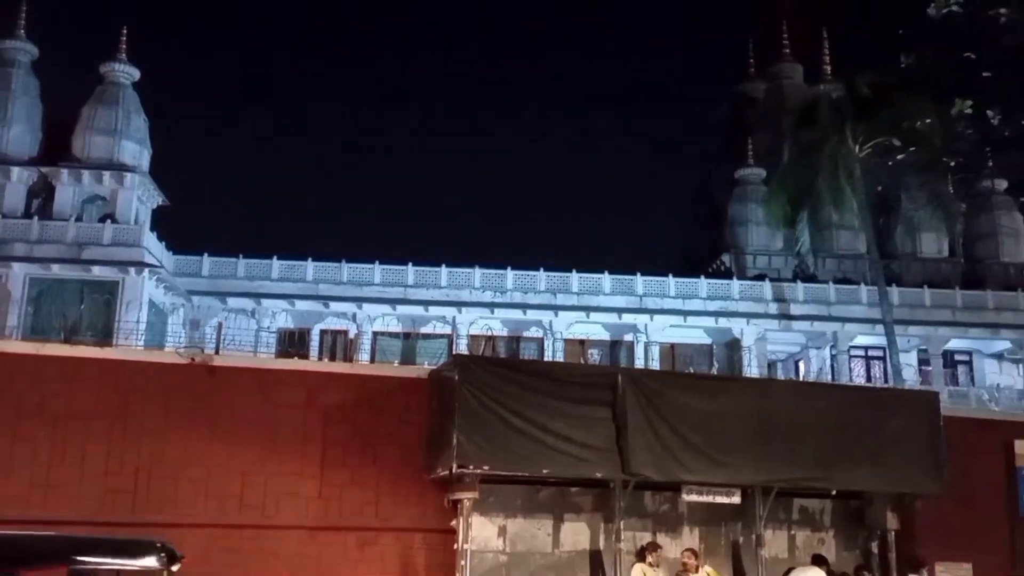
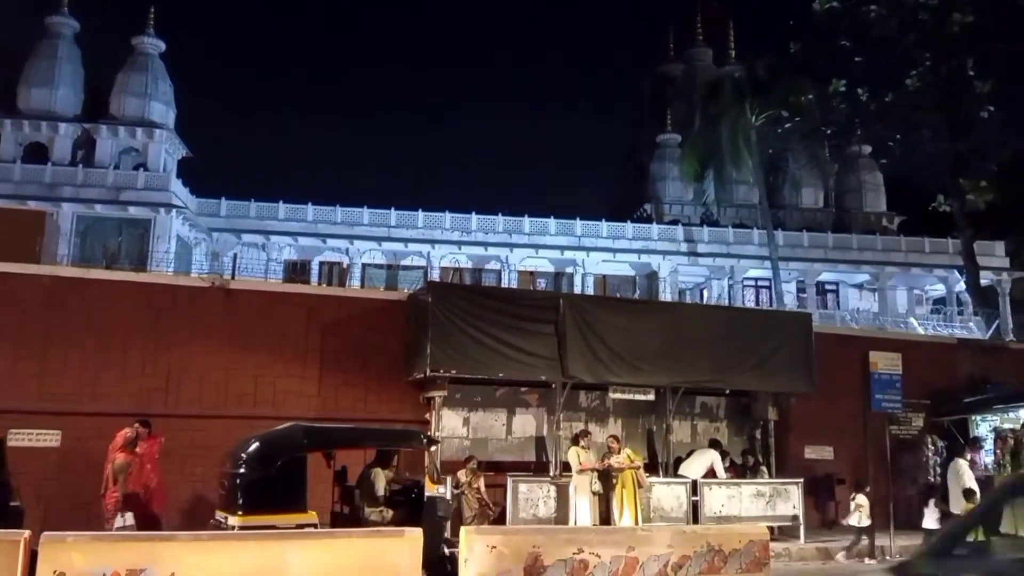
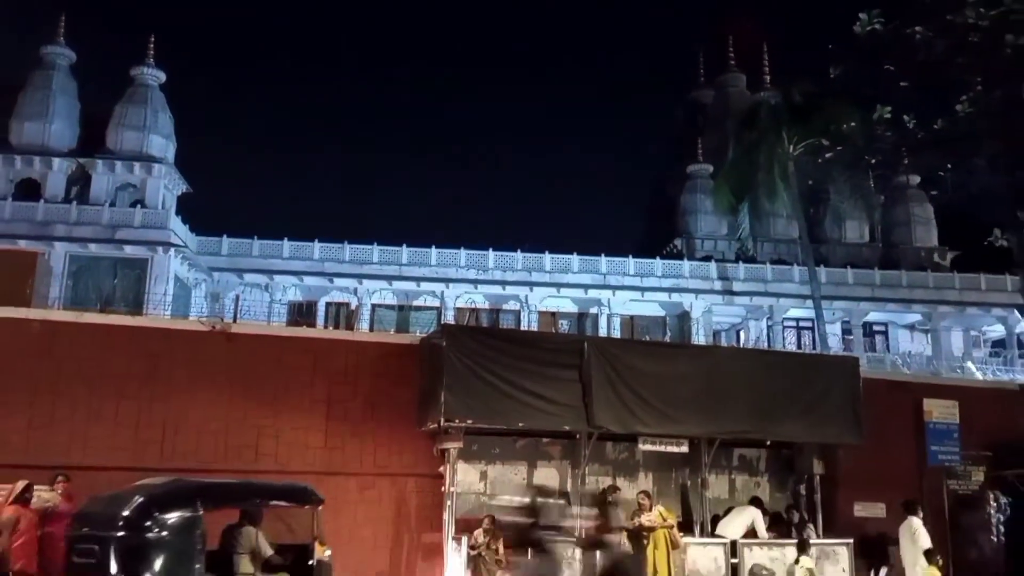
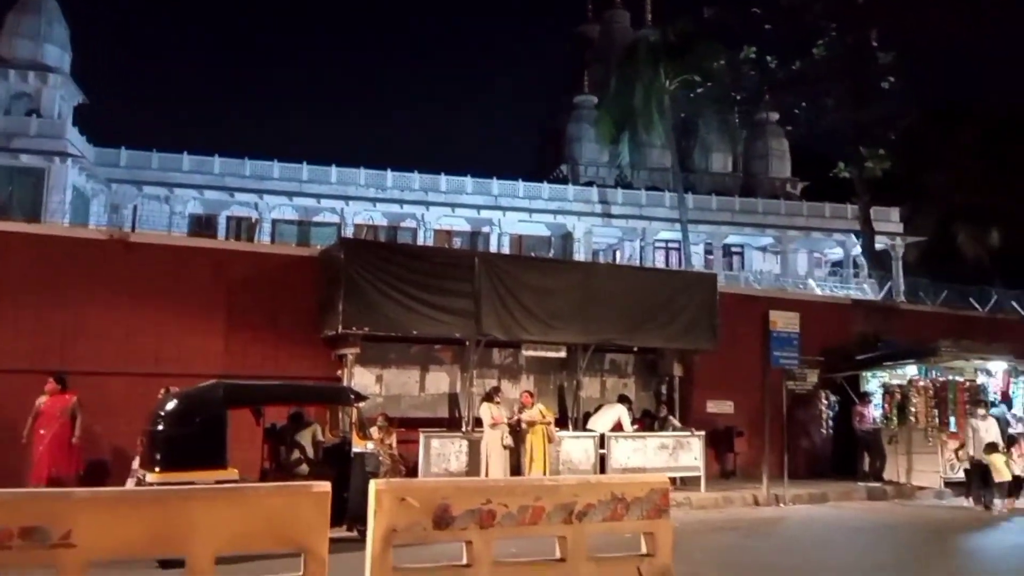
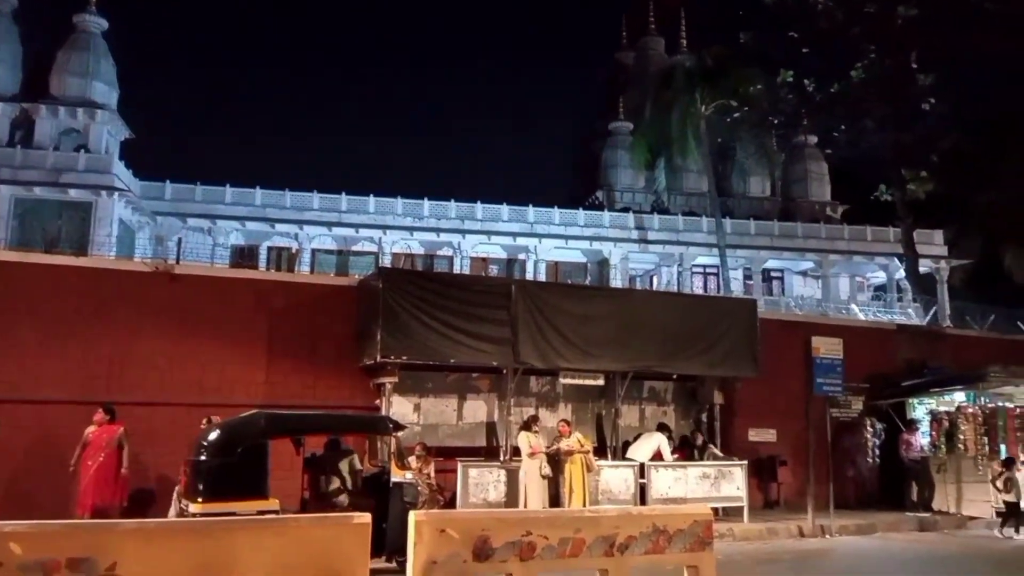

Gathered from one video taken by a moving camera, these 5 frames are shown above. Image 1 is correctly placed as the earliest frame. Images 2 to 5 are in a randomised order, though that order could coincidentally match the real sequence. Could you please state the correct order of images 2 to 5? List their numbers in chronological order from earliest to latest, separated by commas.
3, 2, 5, 4
